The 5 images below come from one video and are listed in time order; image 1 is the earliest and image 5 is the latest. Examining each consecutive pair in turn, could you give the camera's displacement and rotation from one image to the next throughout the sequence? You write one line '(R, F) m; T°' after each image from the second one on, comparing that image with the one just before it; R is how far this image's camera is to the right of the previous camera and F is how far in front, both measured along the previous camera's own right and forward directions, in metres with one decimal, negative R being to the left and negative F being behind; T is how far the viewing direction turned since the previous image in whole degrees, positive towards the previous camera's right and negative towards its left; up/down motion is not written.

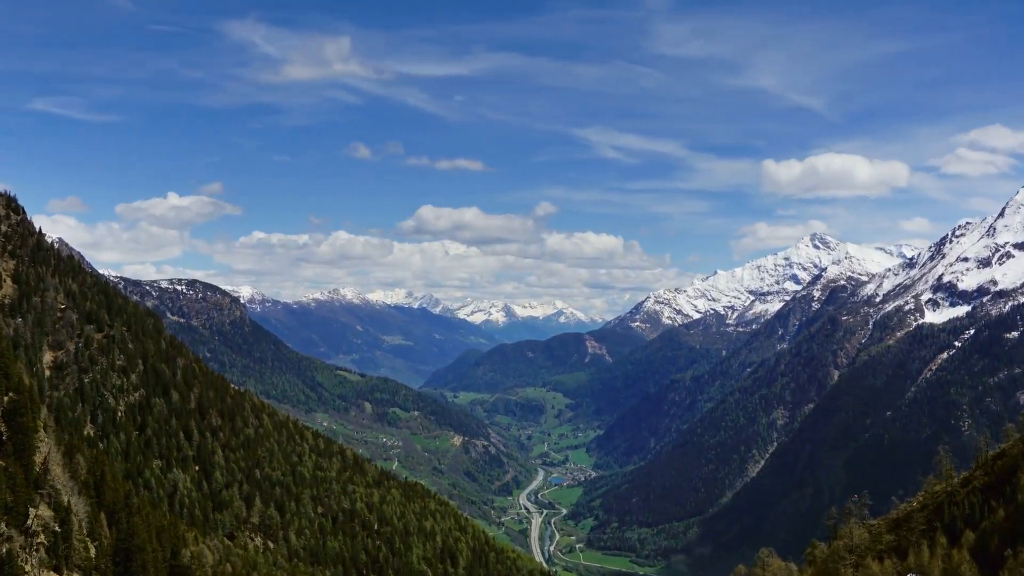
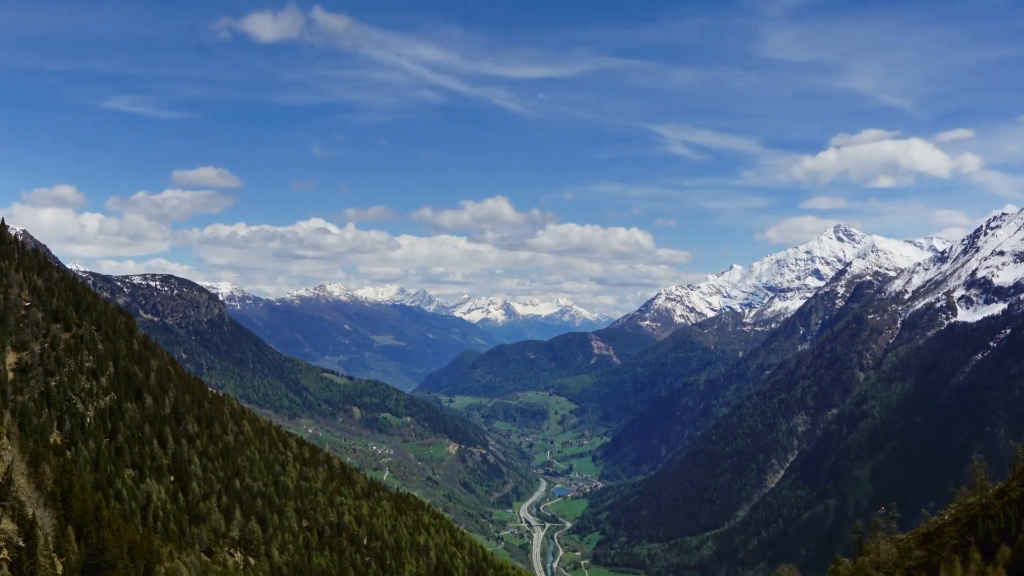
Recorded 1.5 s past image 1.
(+1.3, +24.3) m; 0°
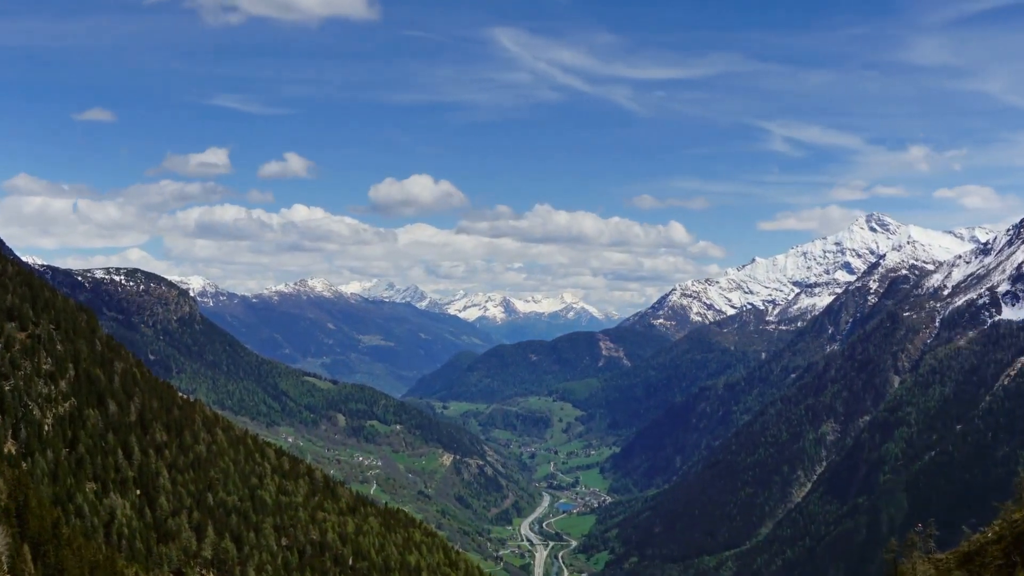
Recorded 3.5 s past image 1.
(+1.2, +27.8) m; 0°
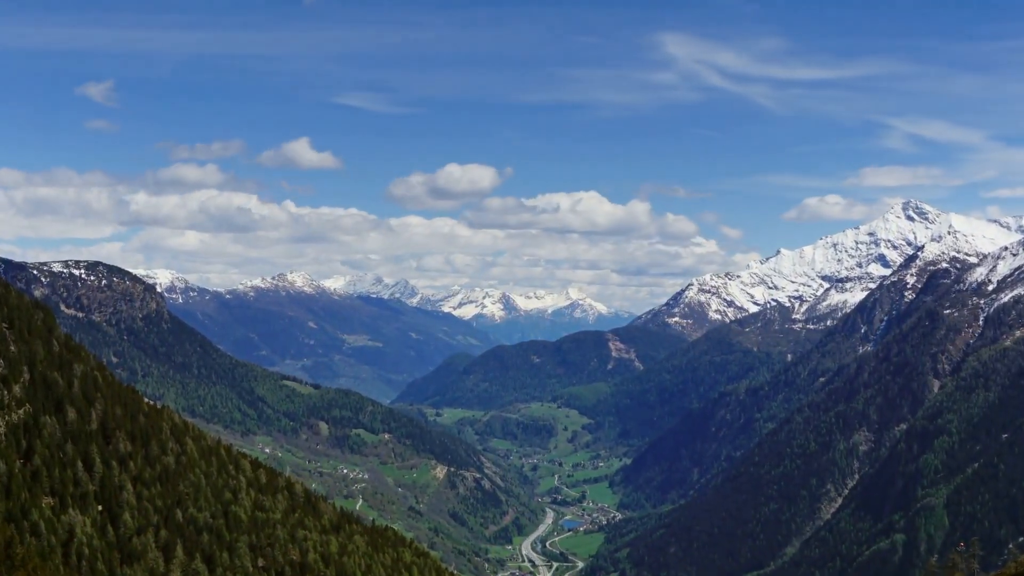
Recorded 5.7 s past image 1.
(+0.9, +26.1) m; 0°
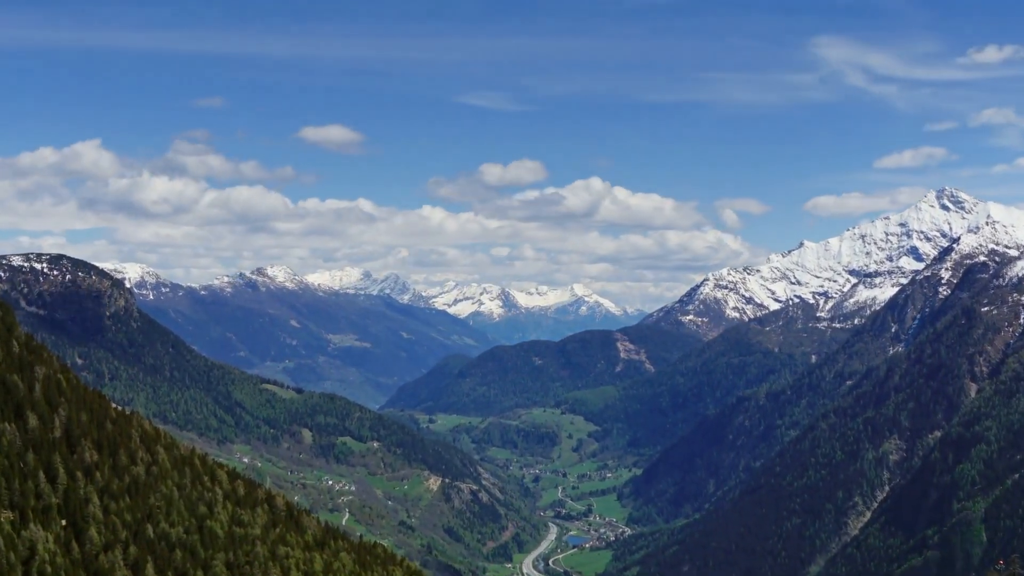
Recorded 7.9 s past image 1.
(+0.8, +20.5) m; 0°
